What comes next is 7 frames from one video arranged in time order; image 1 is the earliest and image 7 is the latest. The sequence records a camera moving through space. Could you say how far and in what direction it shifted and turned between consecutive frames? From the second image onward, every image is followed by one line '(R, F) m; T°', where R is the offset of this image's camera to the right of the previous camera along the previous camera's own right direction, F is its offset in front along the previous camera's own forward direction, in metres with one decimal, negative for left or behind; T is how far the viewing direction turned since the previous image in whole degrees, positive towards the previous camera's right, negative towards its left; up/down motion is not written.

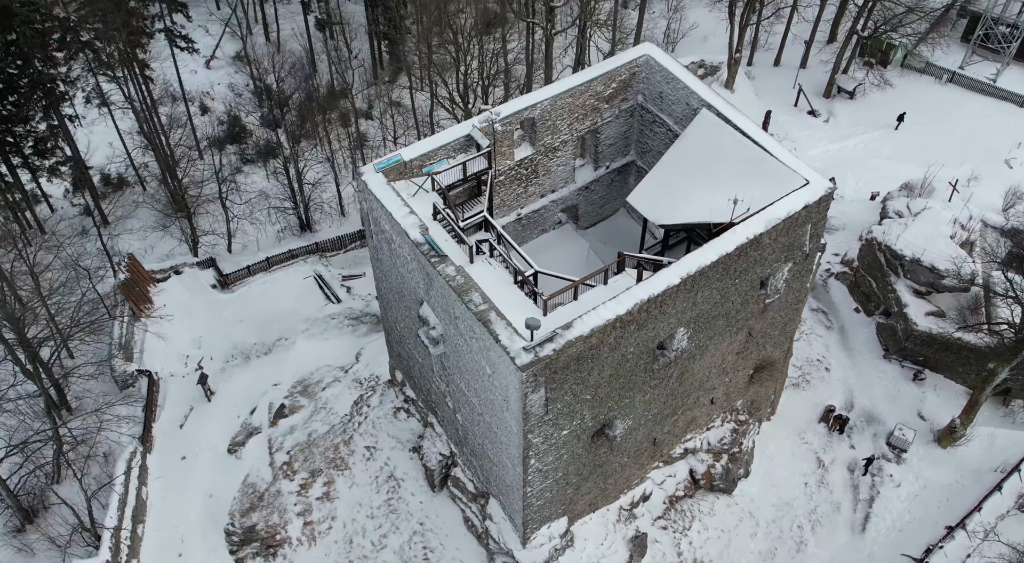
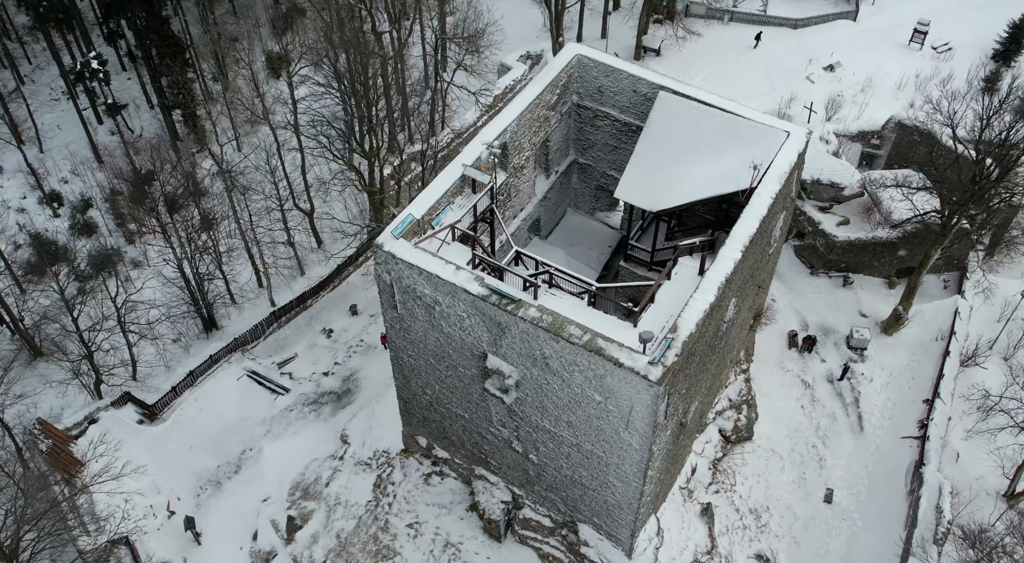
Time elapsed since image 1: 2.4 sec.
(-4.2, +1.0) m; +14°
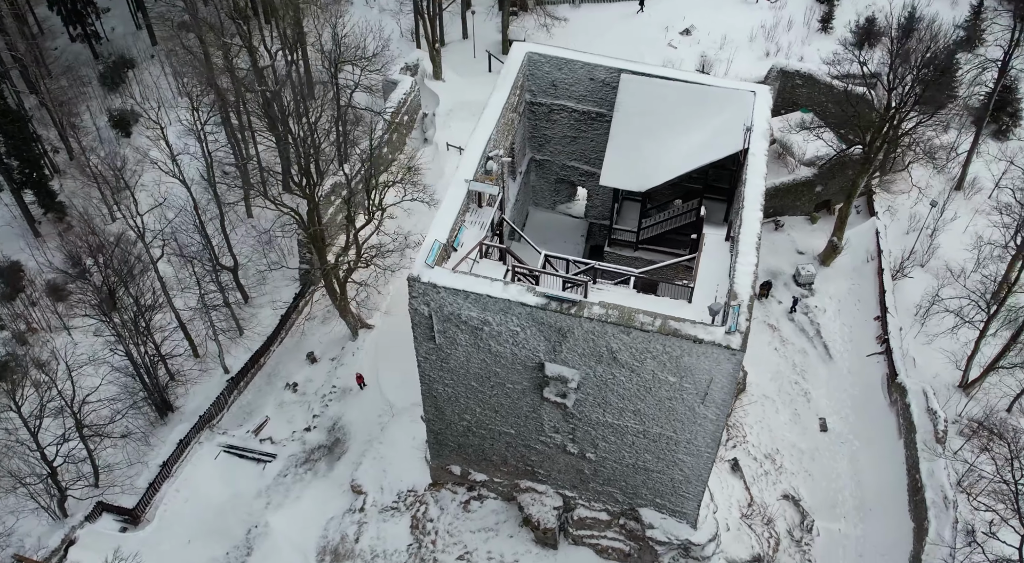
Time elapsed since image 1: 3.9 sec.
(-3.0, +0.5) m; +10°
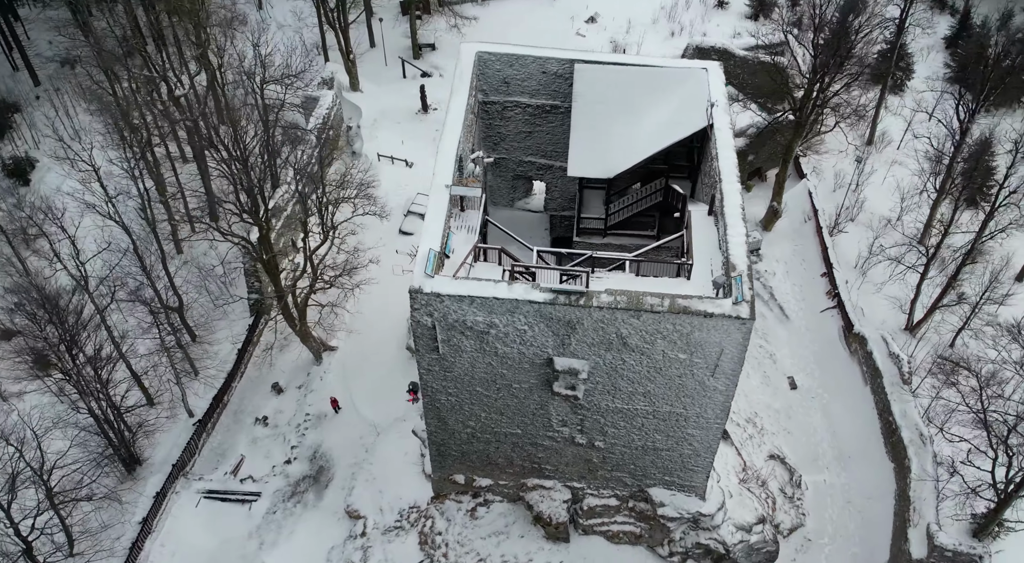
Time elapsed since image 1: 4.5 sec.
(-1.4, +0.1) m; +6°
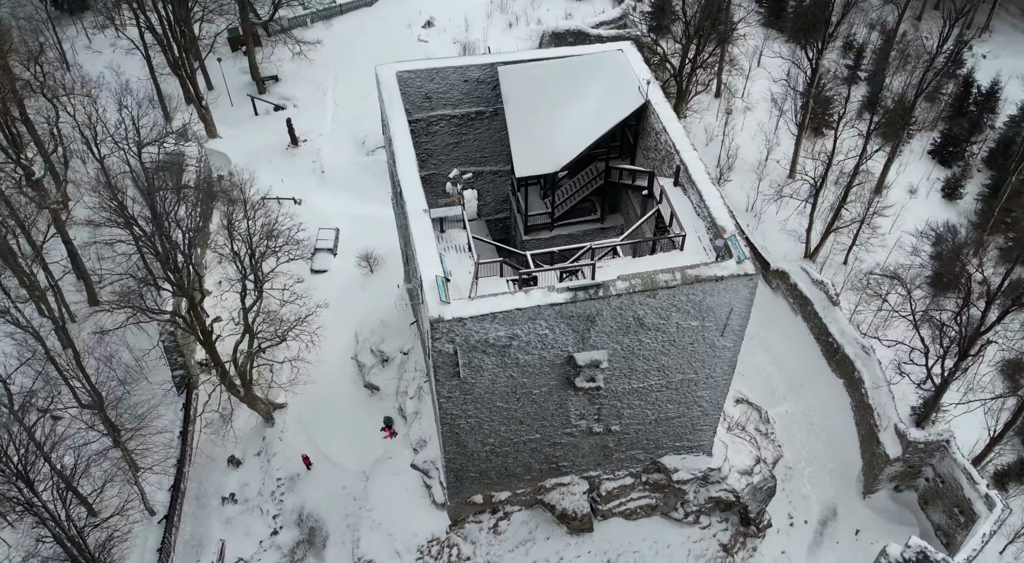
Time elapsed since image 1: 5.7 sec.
(-2.5, +0.3) m; +10°
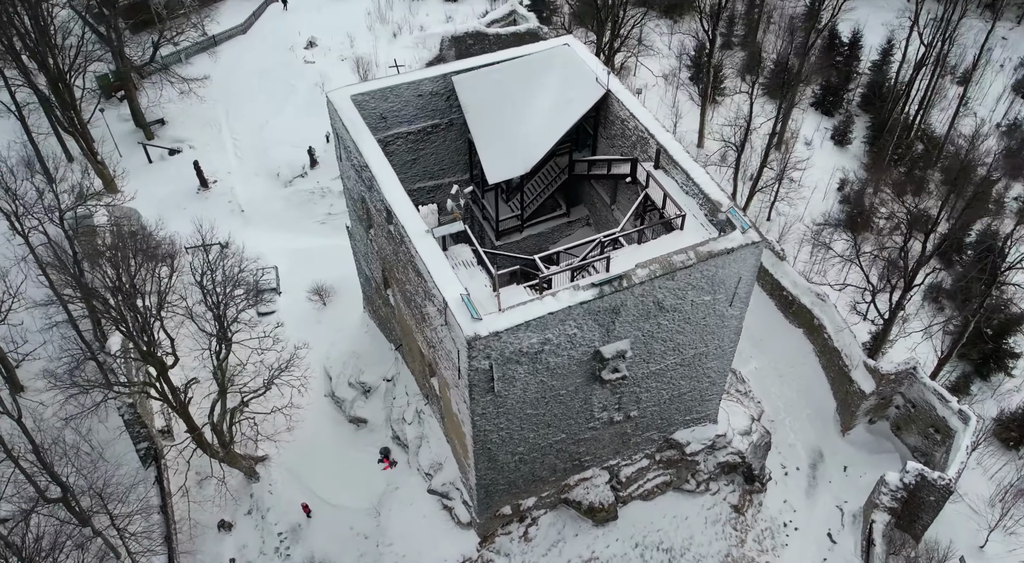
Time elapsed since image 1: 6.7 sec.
(-2.0, +0.2) m; +7°
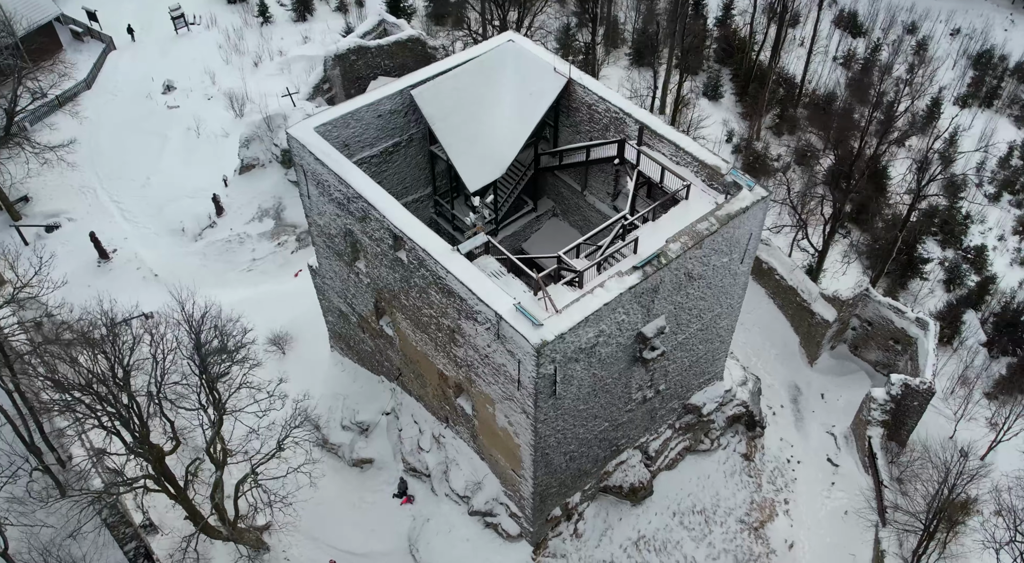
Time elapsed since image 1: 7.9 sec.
(-2.7, +0.4) m; +9°
